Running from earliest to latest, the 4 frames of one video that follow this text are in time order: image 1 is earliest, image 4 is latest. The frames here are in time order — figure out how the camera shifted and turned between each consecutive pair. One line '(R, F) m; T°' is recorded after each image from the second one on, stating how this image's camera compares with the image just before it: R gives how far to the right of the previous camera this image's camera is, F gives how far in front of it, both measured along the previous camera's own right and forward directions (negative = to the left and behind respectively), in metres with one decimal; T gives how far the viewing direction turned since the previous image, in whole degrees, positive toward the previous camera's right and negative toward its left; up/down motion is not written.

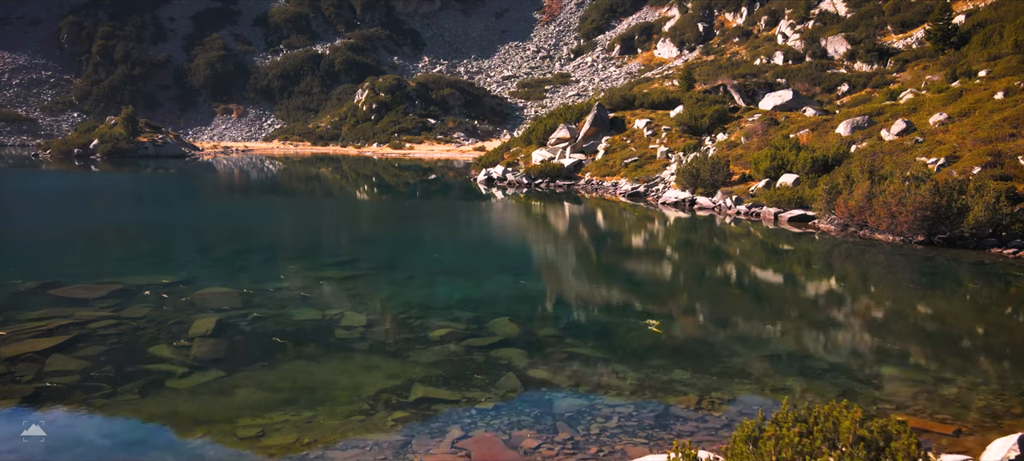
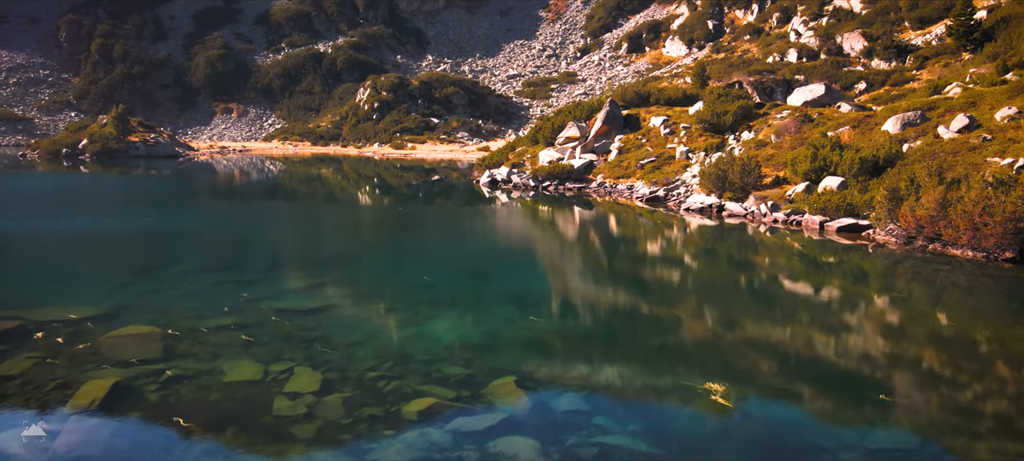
(0.0, +2.8) m; -1°
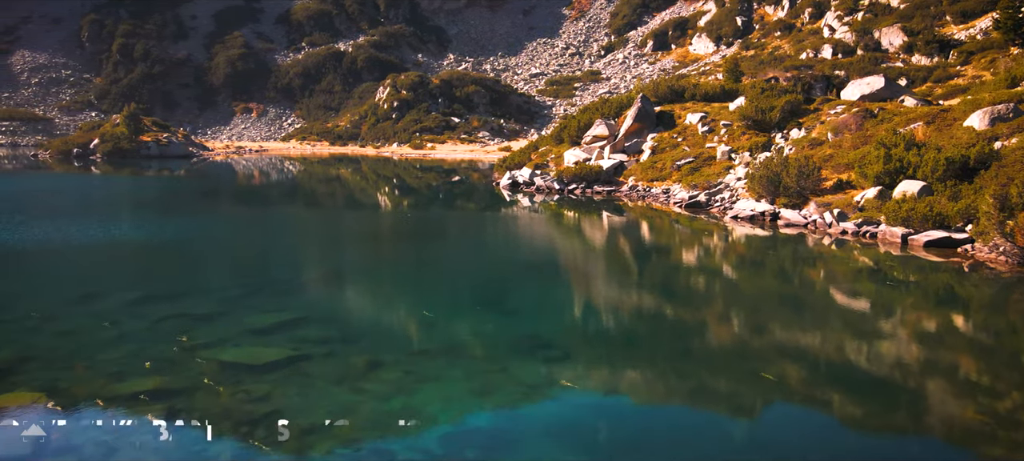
(-0.1, +2.7) m; -2°
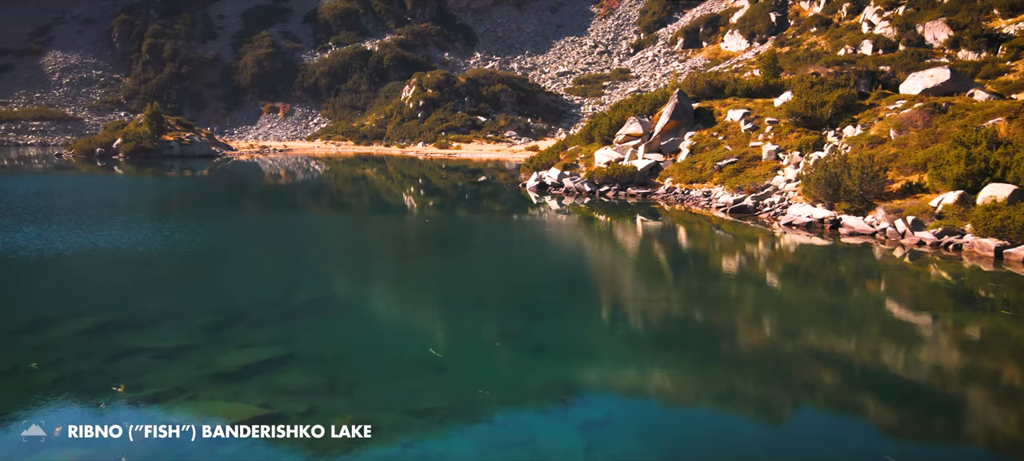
(-0.1, +1.8) m; -3°
